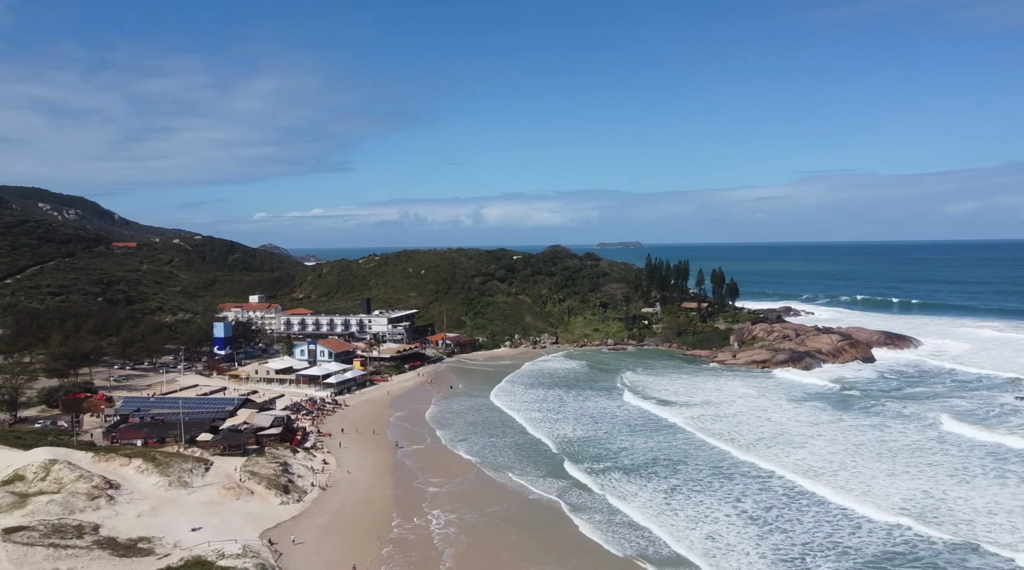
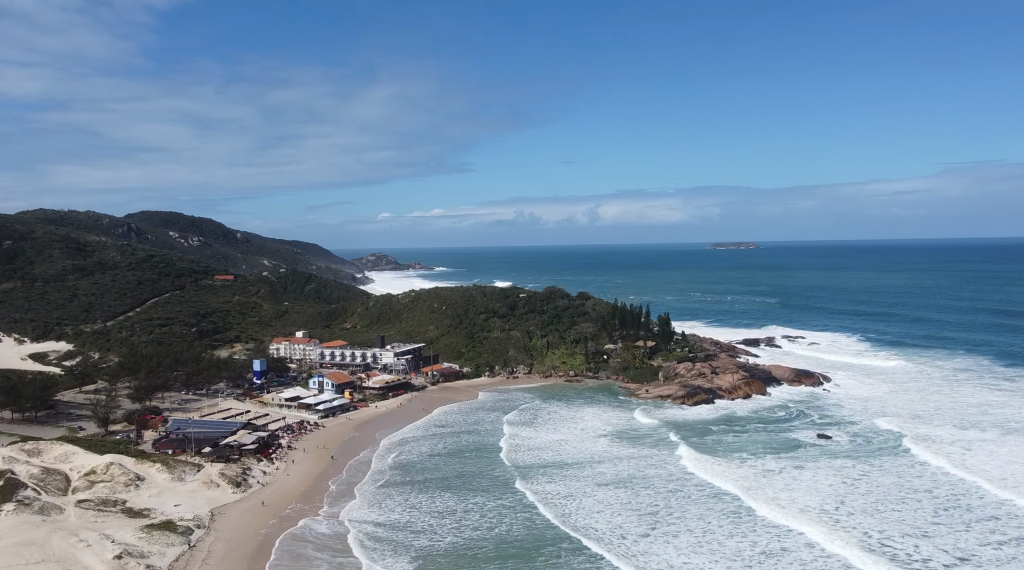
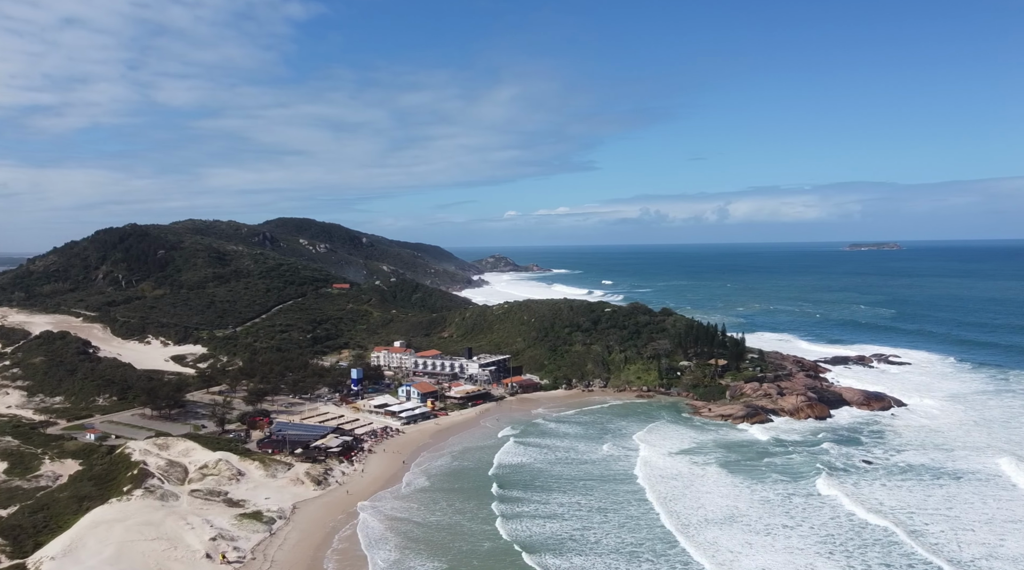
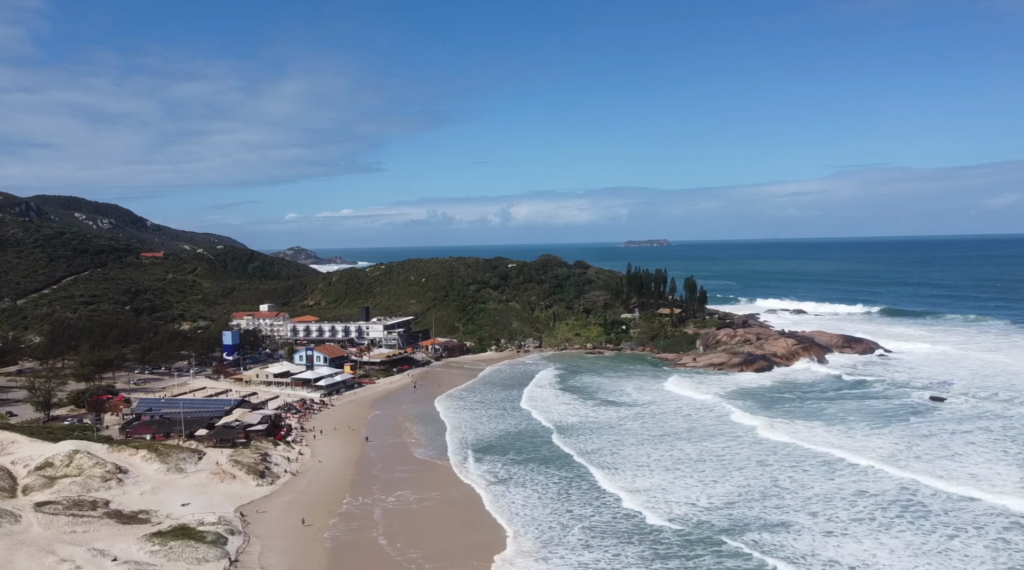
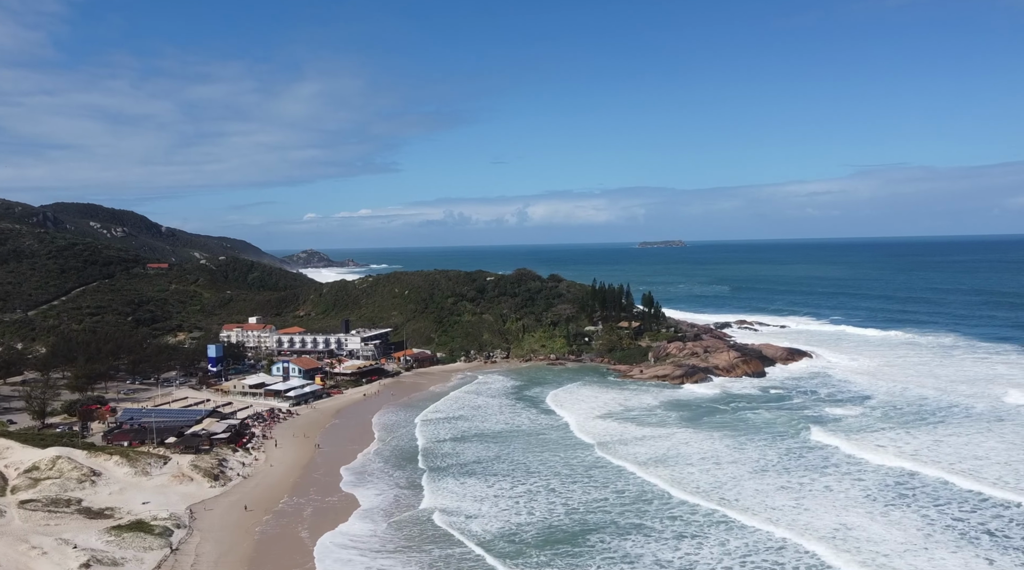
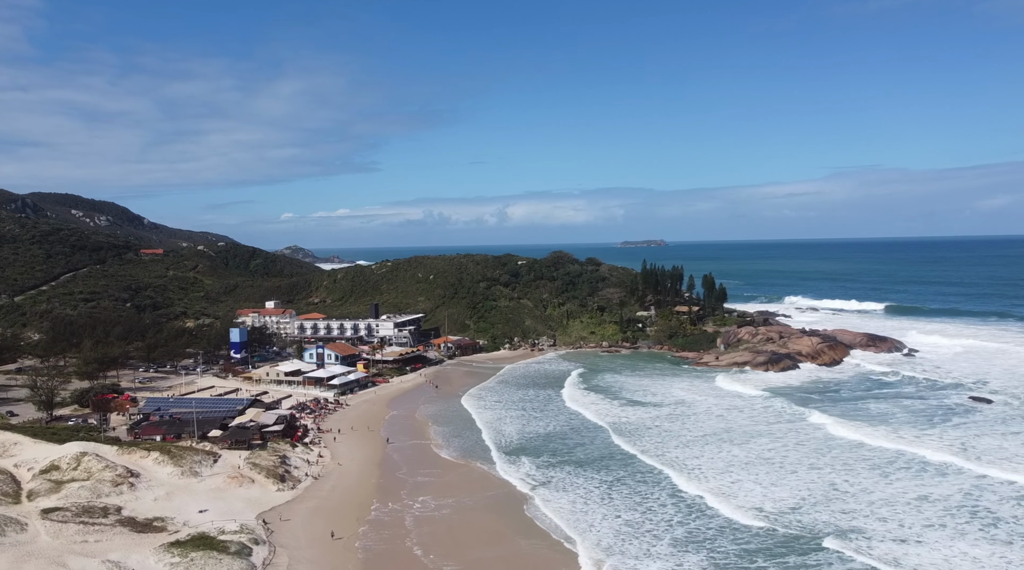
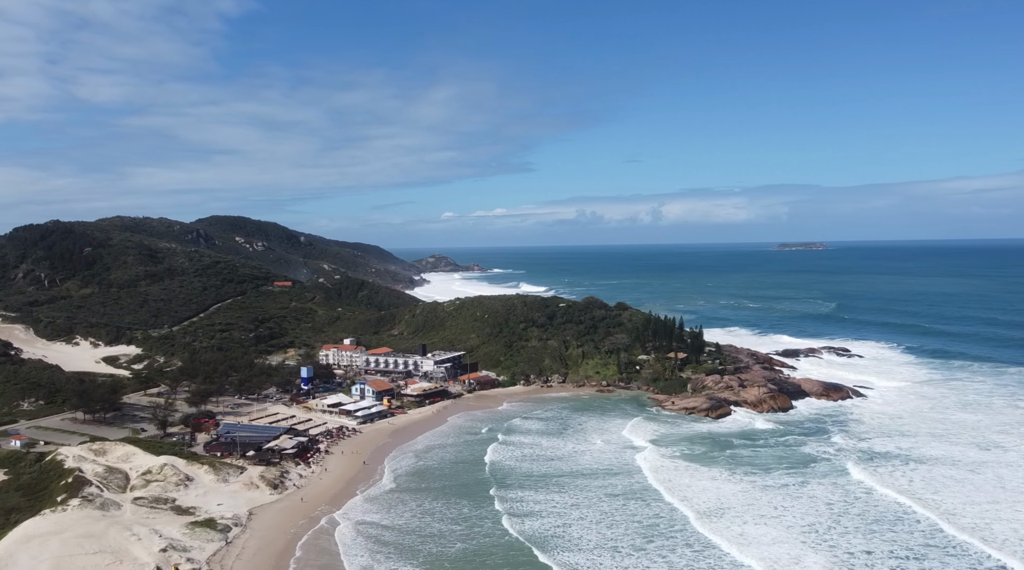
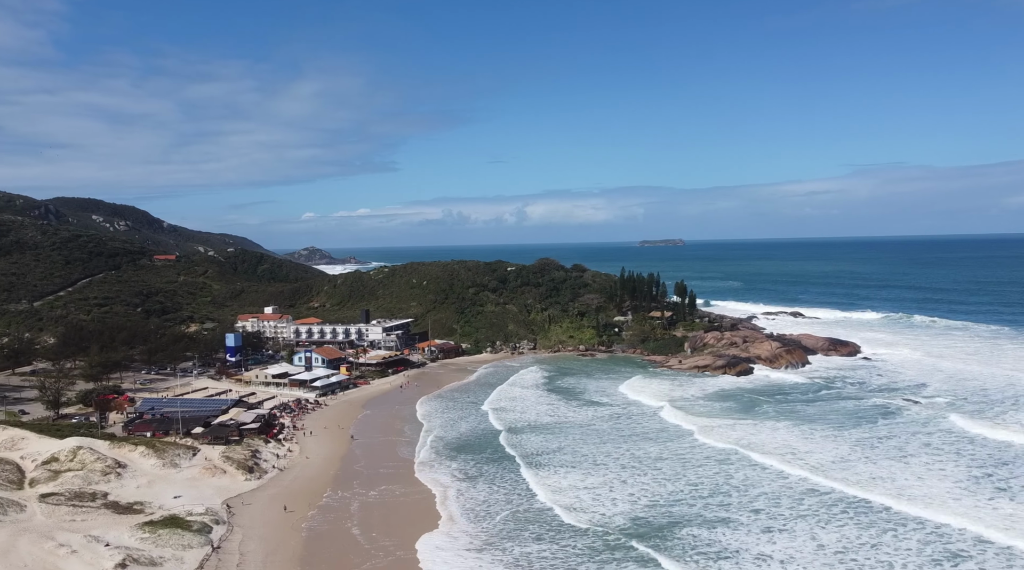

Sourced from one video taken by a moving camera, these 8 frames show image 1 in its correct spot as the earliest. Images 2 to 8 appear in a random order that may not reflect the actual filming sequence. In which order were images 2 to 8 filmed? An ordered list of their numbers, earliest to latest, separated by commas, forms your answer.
6, 4, 8, 5, 2, 7, 3
